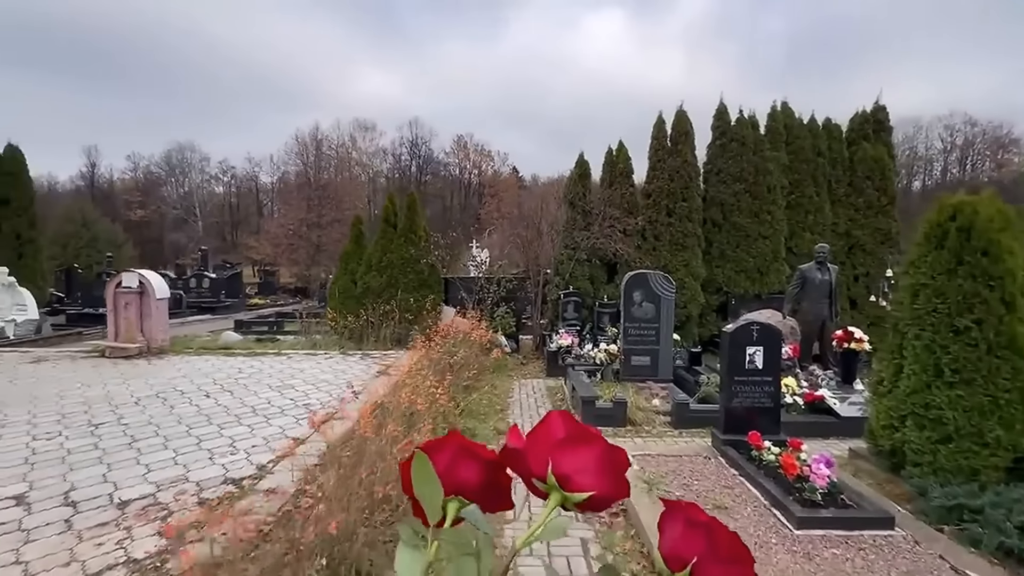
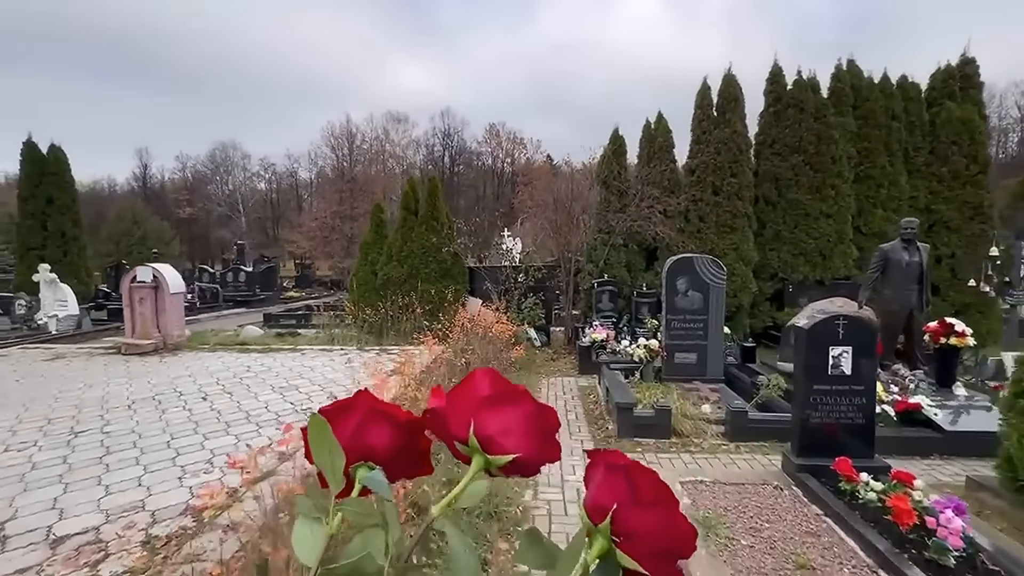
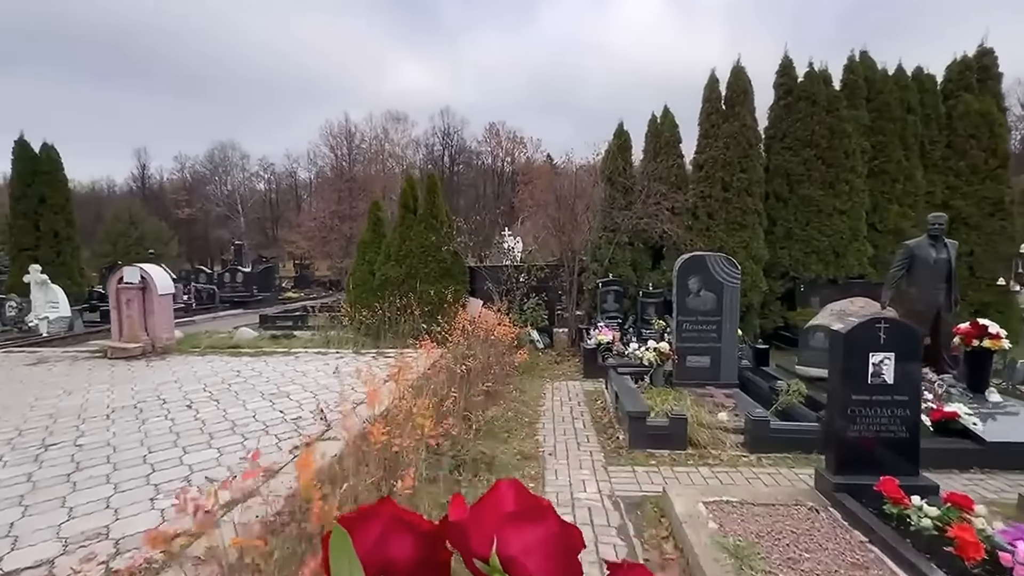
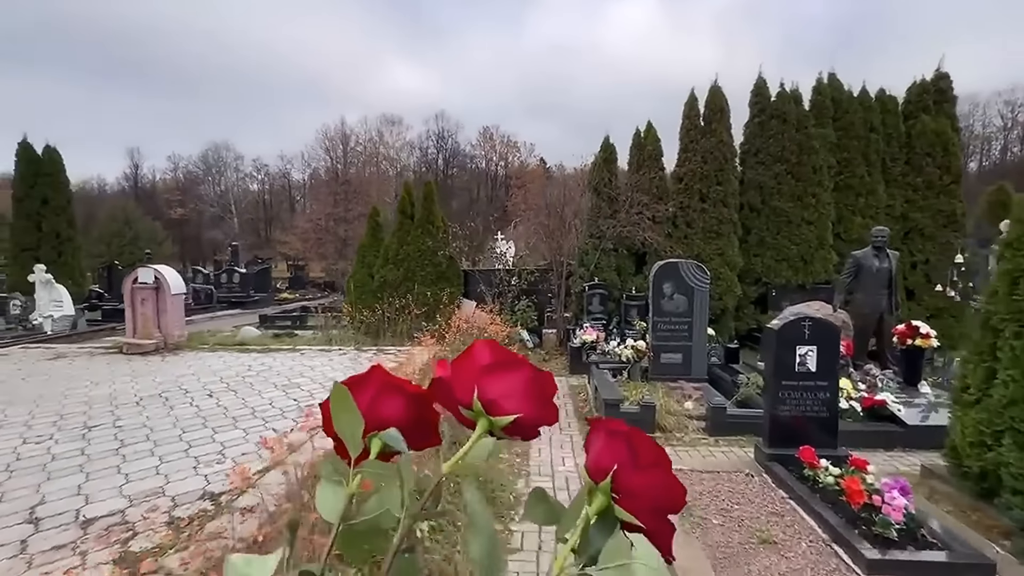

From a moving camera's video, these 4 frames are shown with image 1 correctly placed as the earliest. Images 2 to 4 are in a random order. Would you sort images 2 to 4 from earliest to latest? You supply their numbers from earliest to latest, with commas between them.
4, 2, 3
